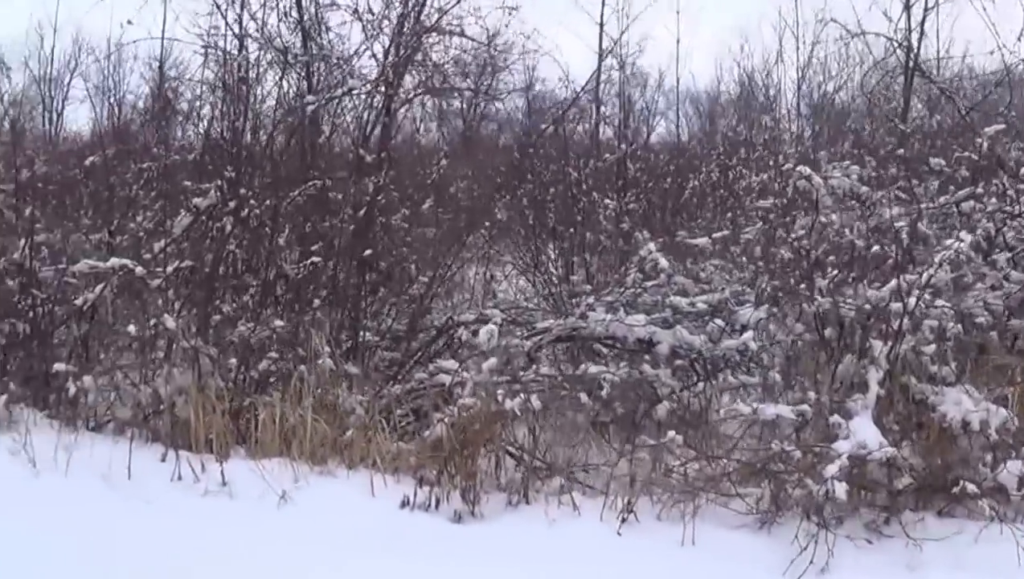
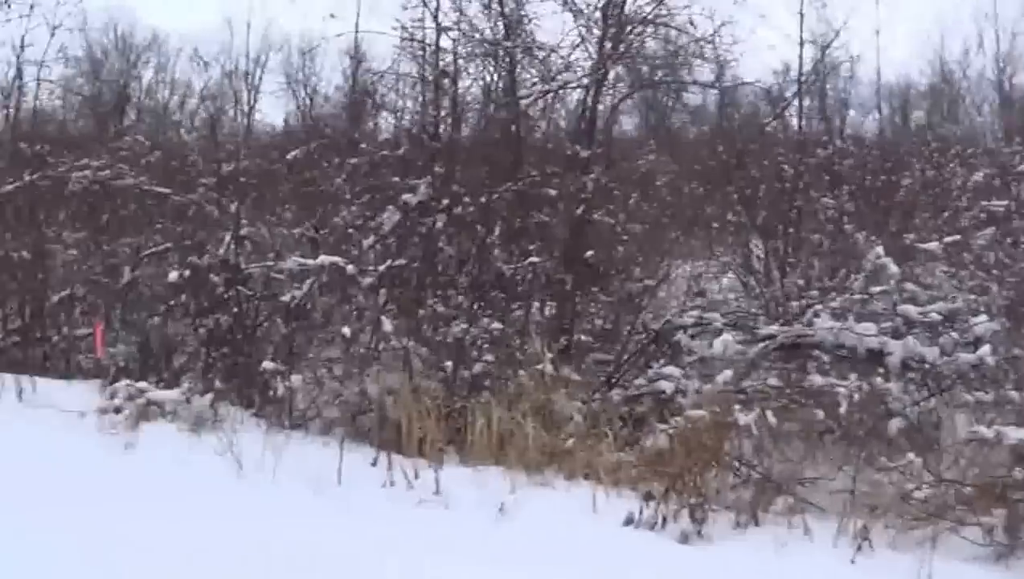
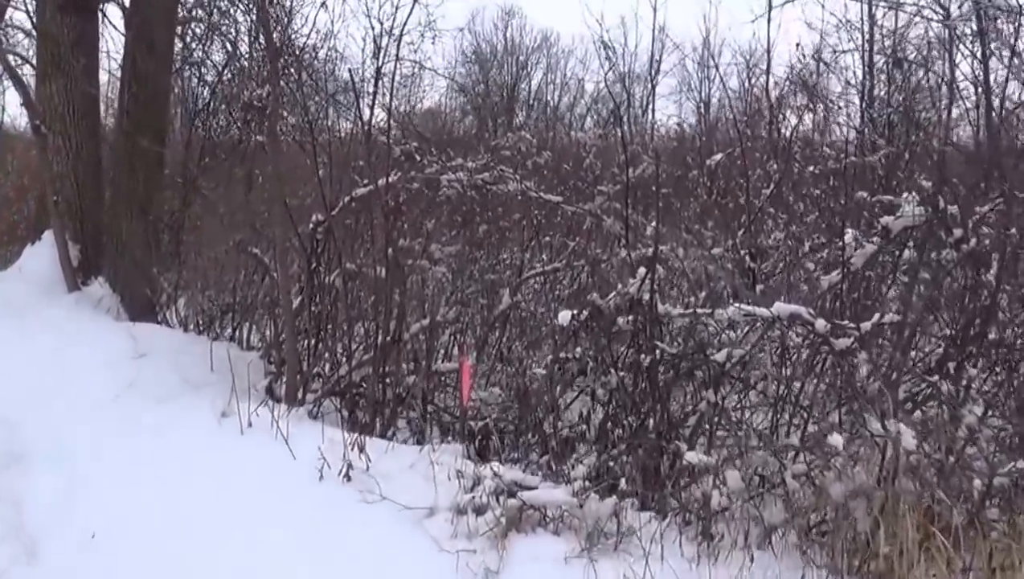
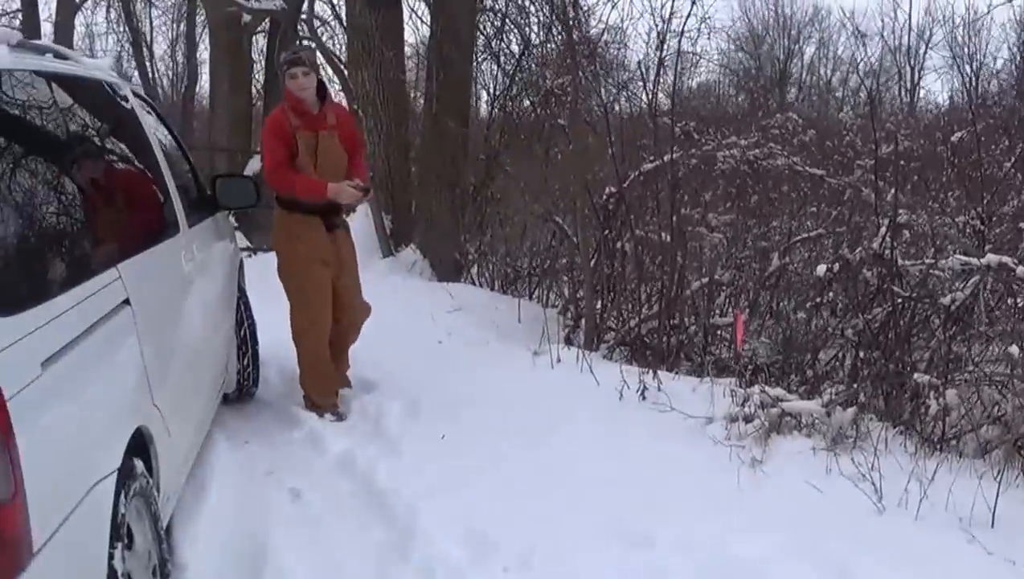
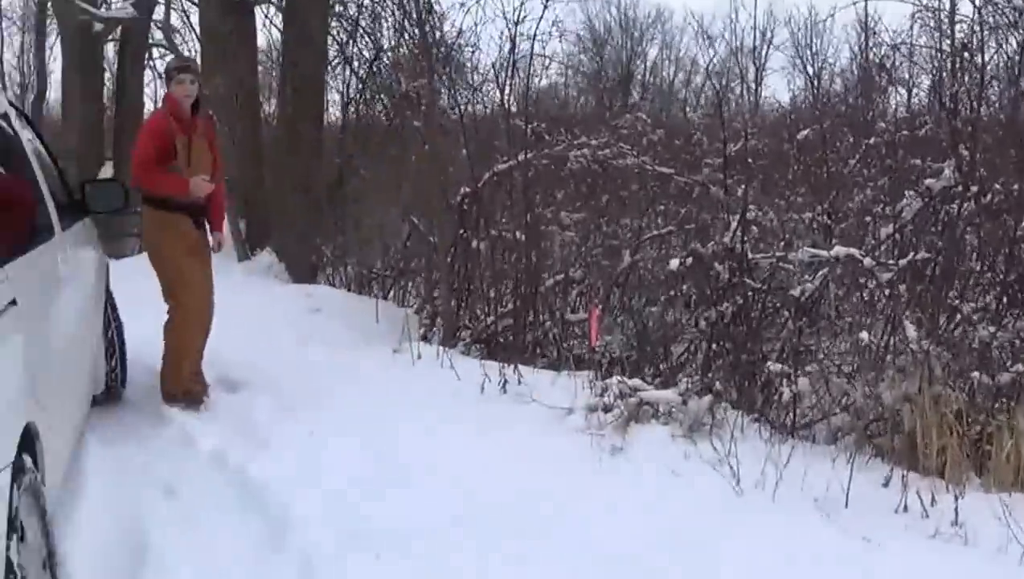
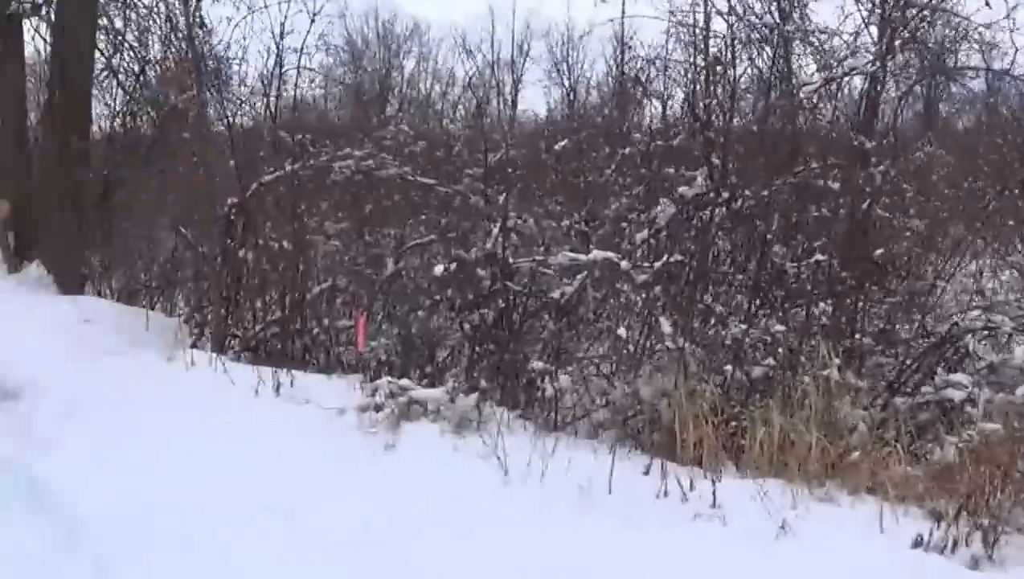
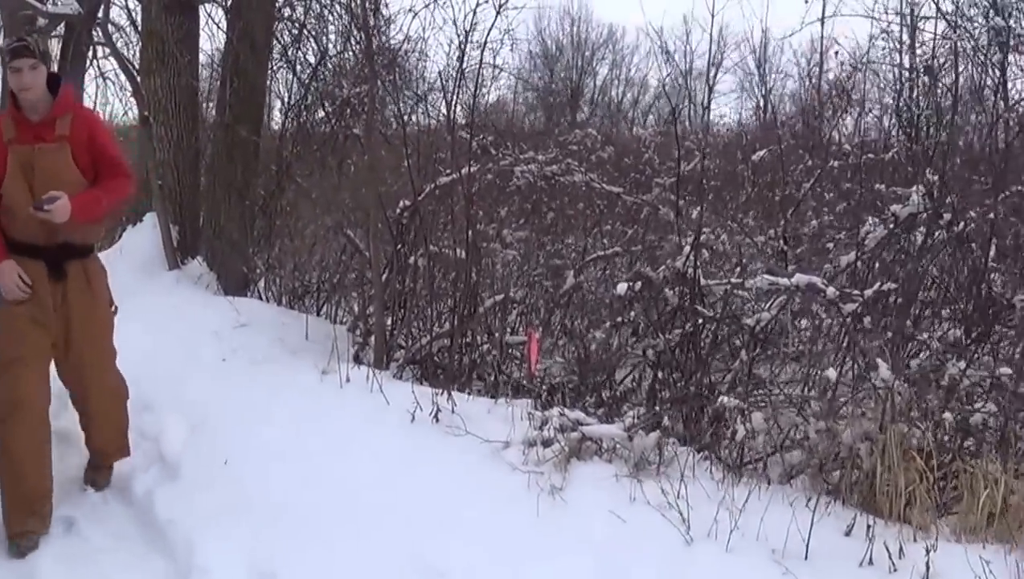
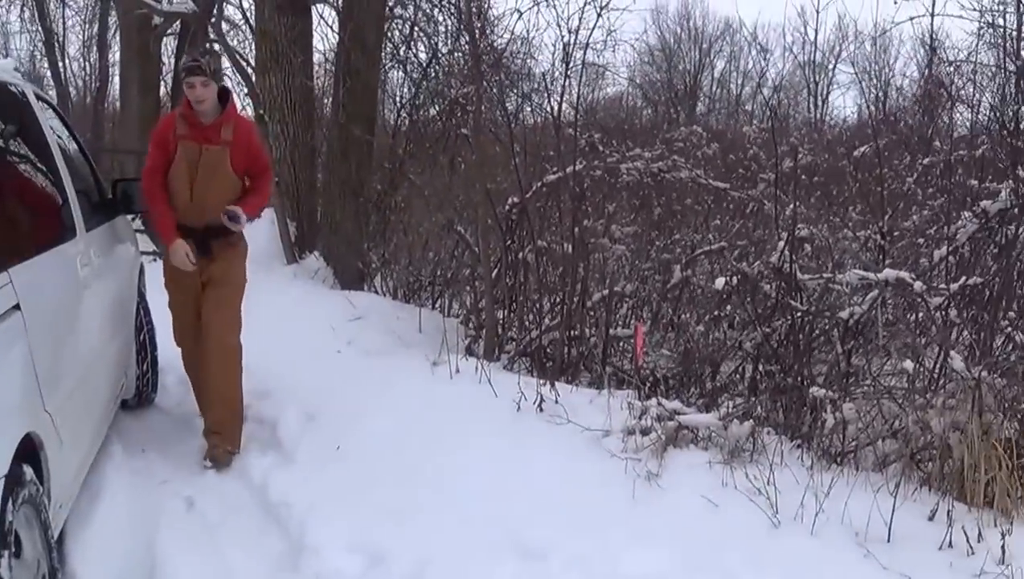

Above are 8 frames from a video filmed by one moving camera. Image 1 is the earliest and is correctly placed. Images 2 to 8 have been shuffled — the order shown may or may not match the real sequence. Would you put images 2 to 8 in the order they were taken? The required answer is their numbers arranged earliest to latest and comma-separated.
2, 6, 5, 4, 8, 7, 3
